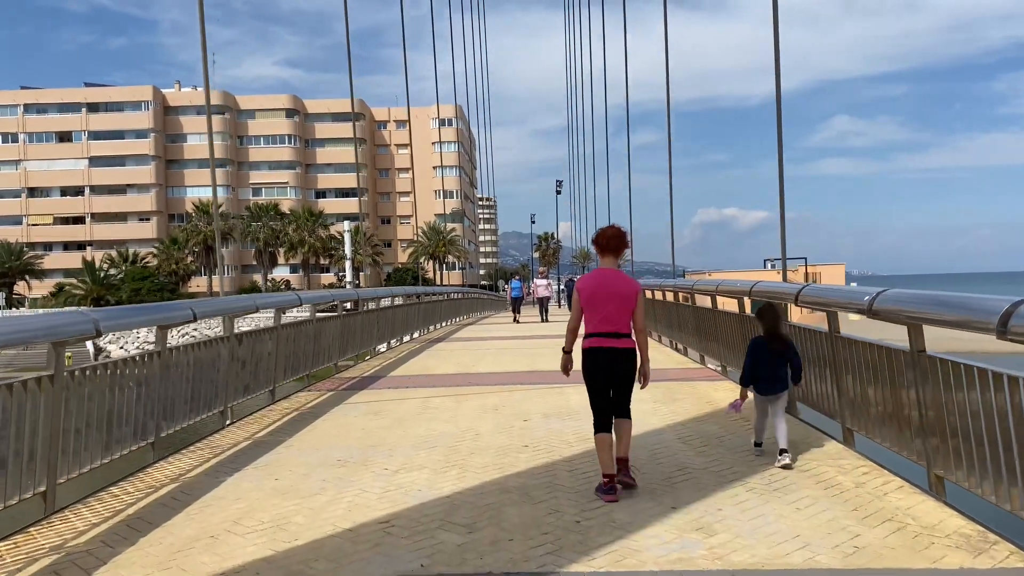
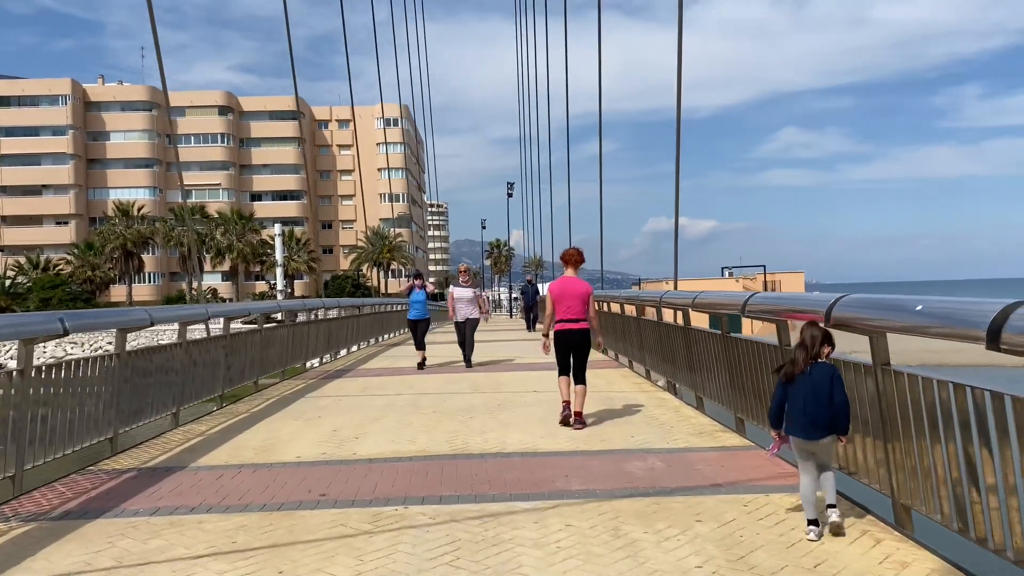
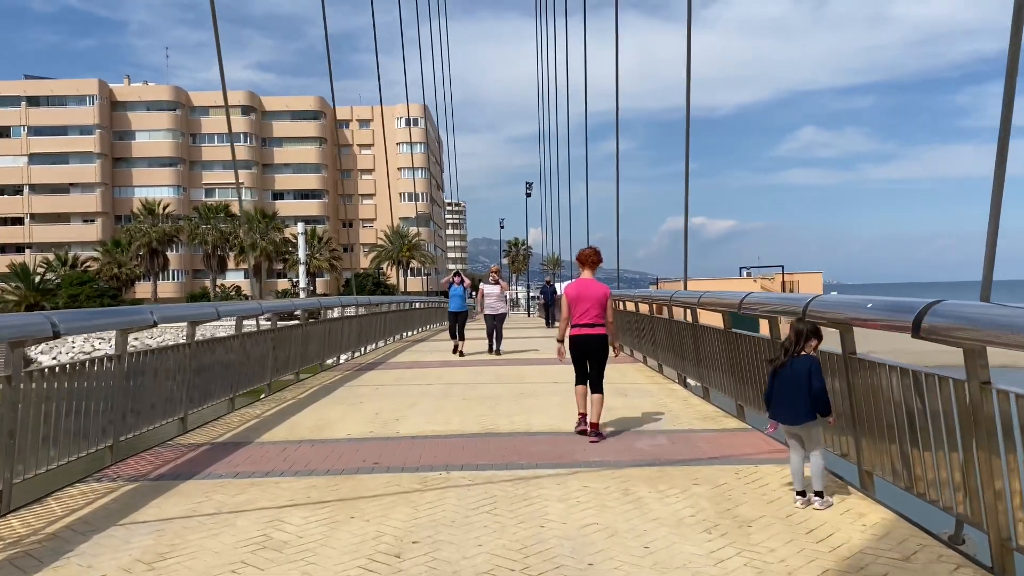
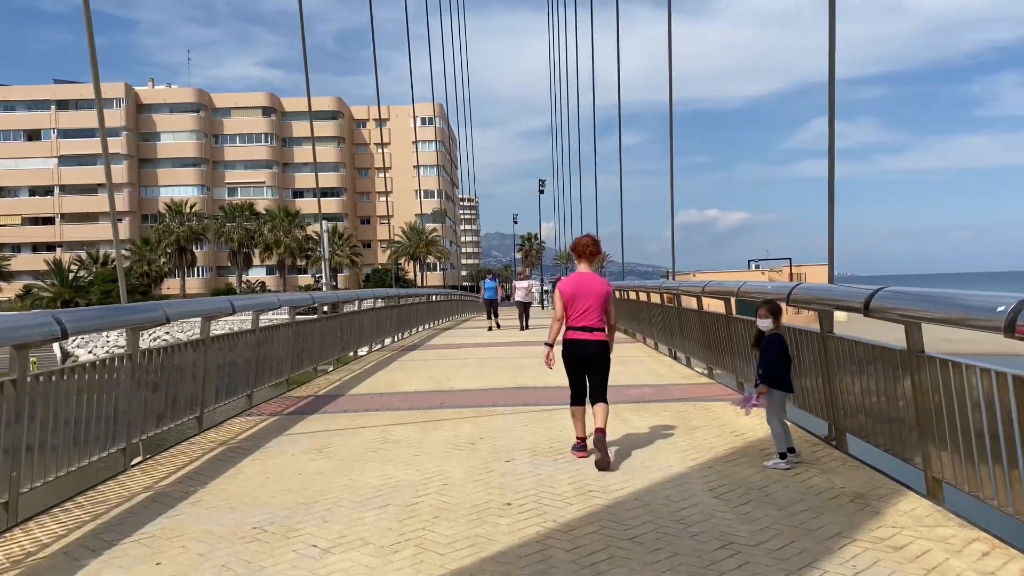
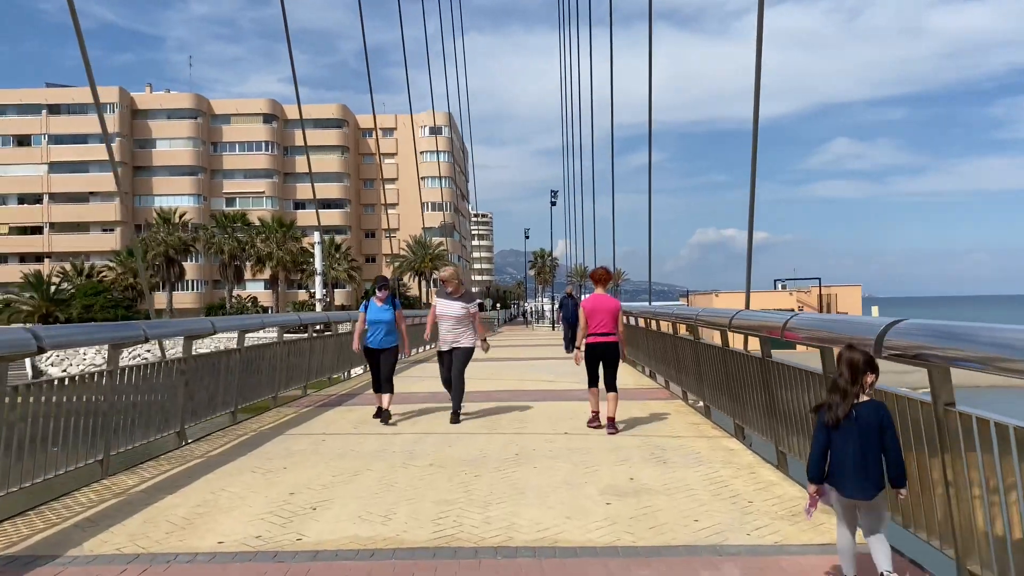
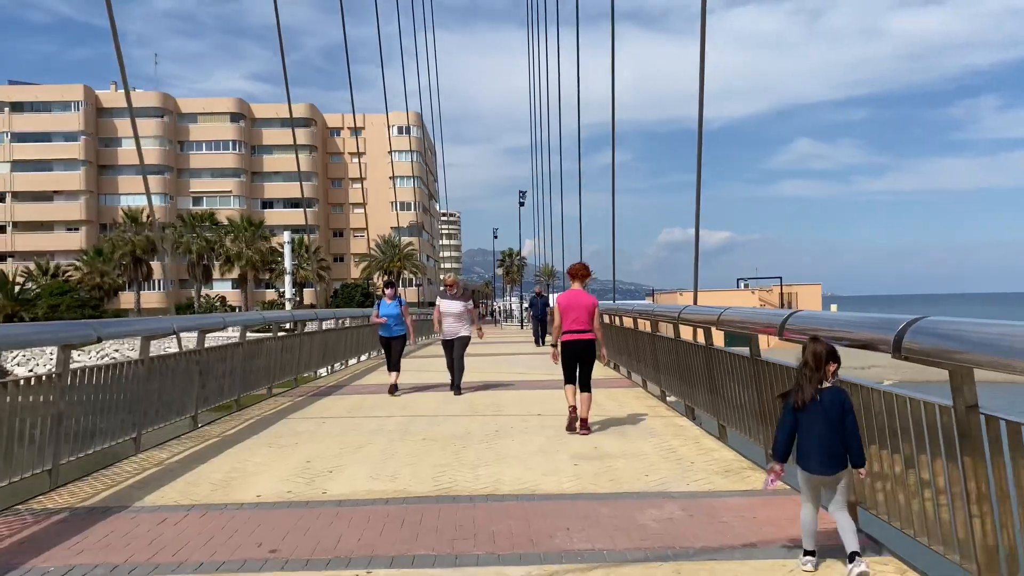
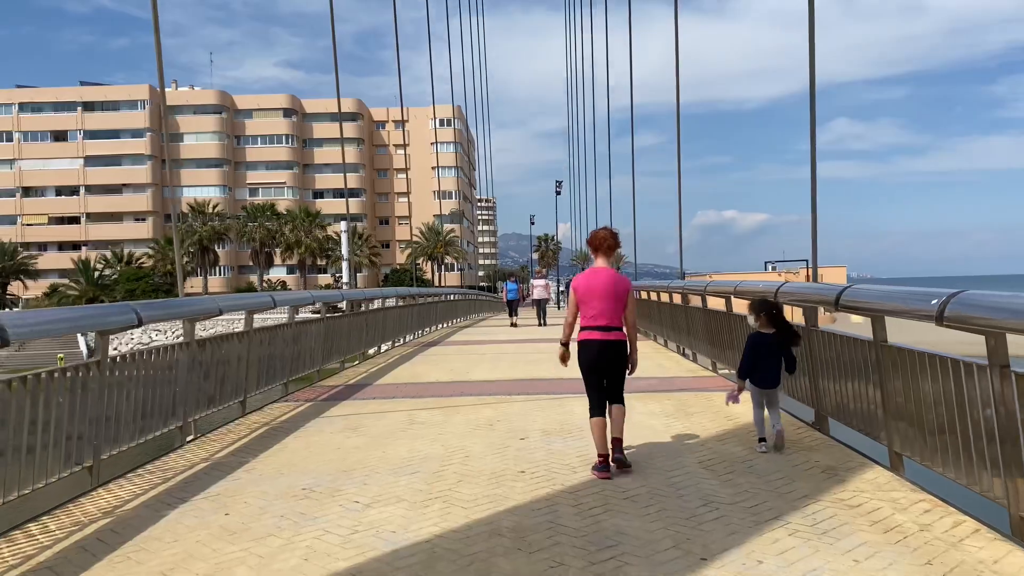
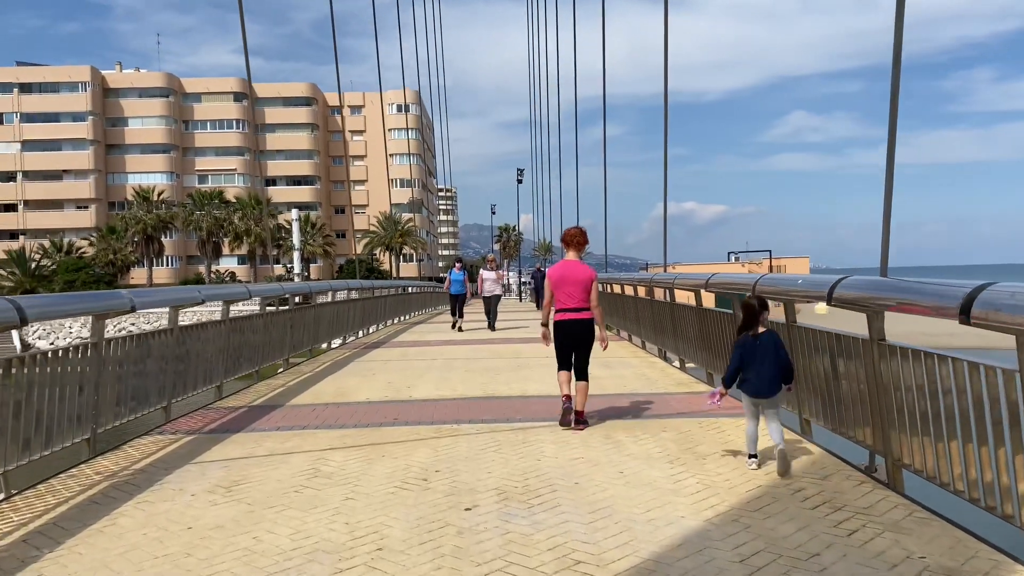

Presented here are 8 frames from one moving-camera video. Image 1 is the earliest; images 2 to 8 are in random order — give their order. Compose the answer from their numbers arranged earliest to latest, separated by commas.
7, 4, 8, 3, 2, 6, 5
